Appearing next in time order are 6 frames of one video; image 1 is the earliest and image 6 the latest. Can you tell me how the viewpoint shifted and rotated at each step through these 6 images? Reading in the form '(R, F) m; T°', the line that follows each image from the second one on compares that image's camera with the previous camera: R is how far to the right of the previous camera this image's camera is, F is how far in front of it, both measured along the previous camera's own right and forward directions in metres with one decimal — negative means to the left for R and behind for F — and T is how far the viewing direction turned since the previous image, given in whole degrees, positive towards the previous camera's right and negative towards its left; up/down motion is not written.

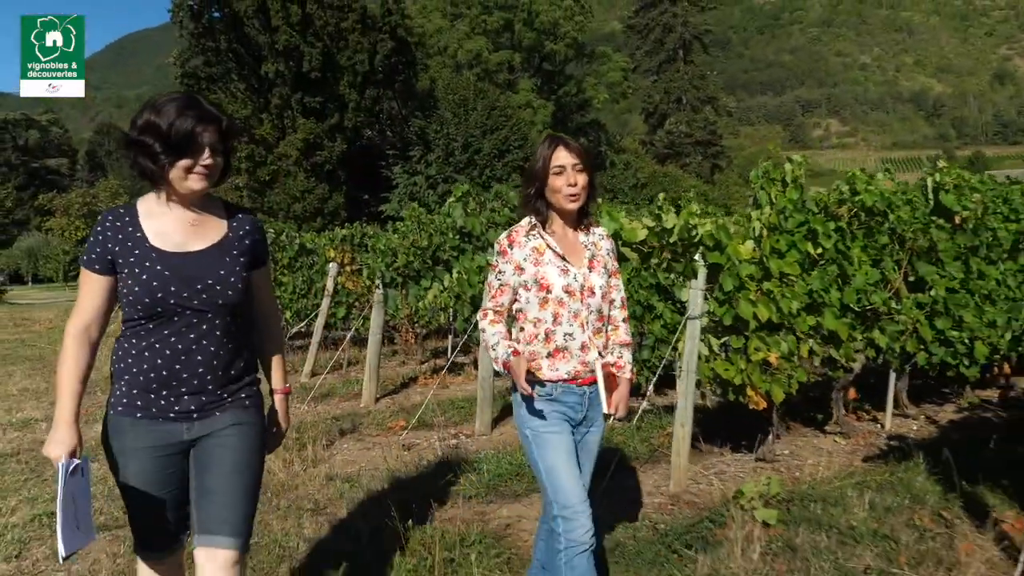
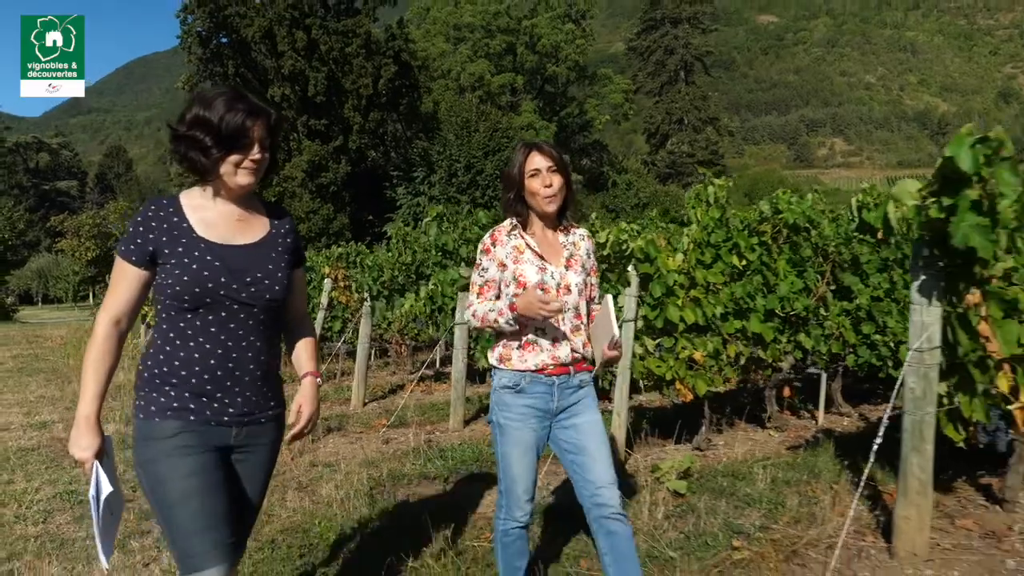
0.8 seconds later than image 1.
(+0.3, -0.7) m; 0°
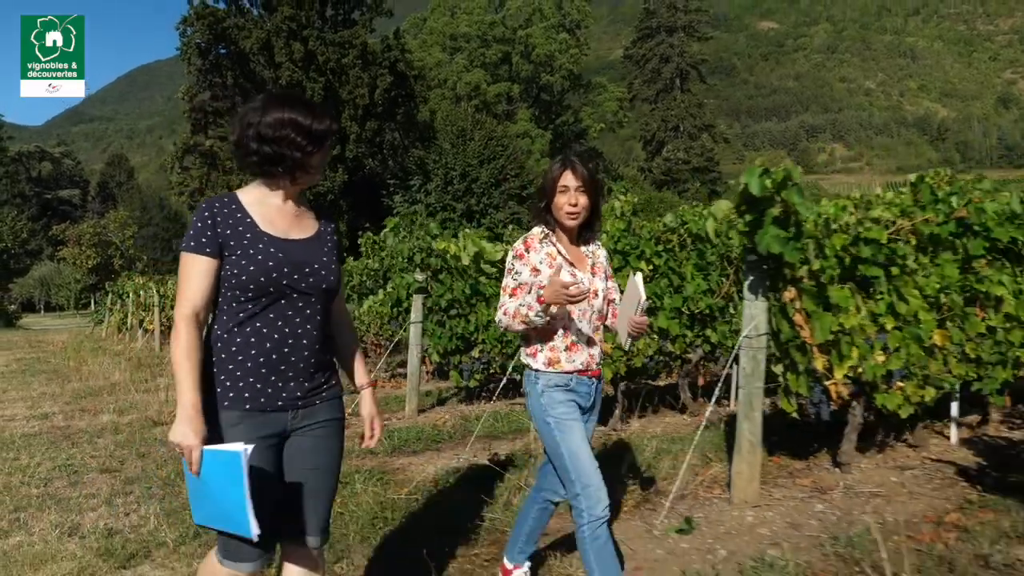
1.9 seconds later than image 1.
(+0.5, -0.9) m; 0°
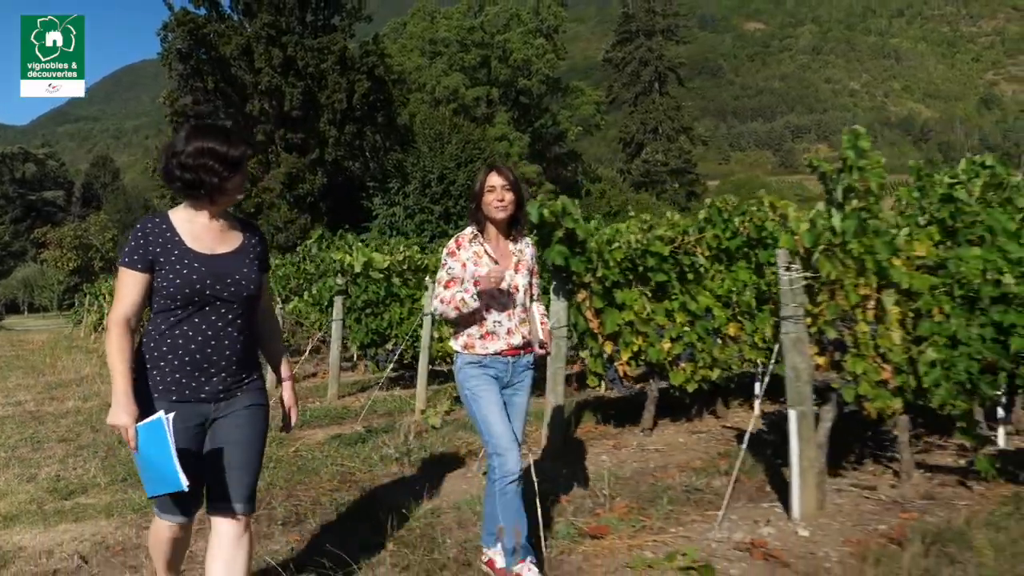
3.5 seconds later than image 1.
(+0.9, -1.4) m; +1°
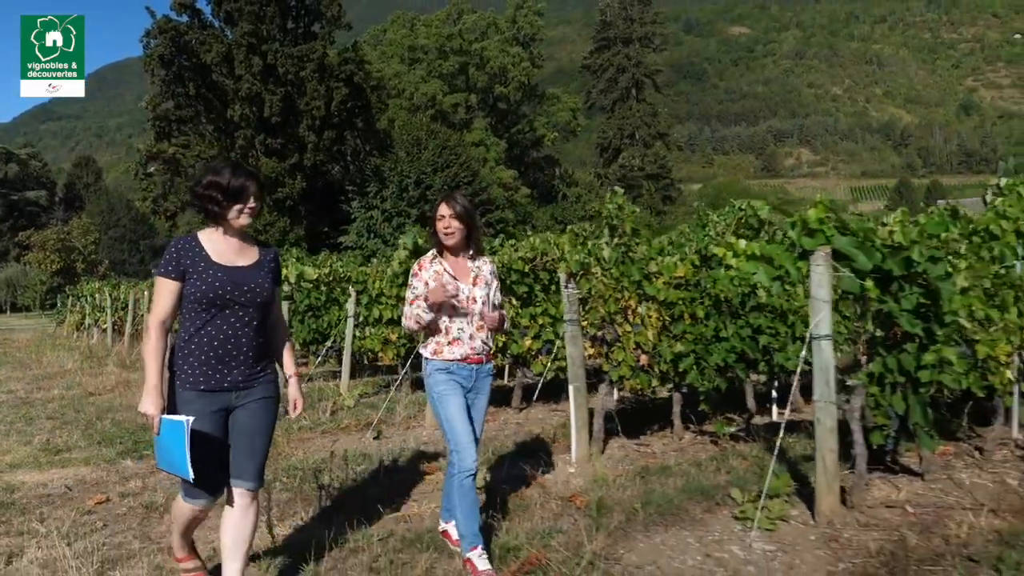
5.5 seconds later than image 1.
(+0.8, -1.7) m; +1°
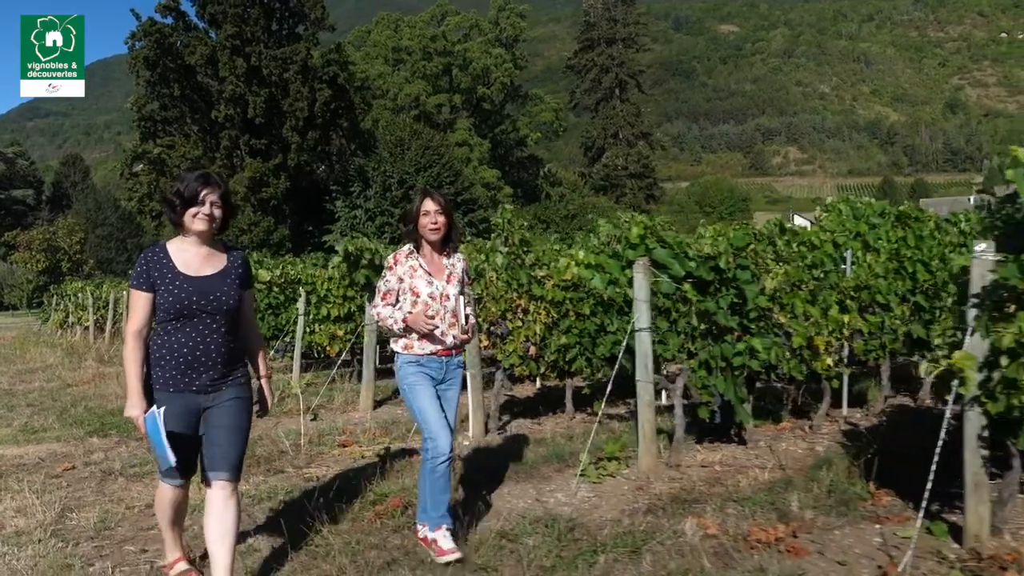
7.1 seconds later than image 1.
(+0.7, -1.1) m; +1°
